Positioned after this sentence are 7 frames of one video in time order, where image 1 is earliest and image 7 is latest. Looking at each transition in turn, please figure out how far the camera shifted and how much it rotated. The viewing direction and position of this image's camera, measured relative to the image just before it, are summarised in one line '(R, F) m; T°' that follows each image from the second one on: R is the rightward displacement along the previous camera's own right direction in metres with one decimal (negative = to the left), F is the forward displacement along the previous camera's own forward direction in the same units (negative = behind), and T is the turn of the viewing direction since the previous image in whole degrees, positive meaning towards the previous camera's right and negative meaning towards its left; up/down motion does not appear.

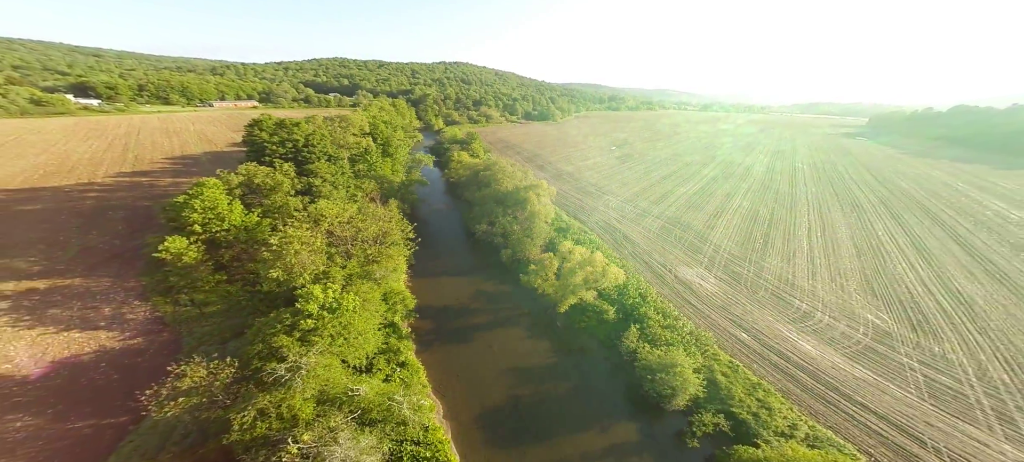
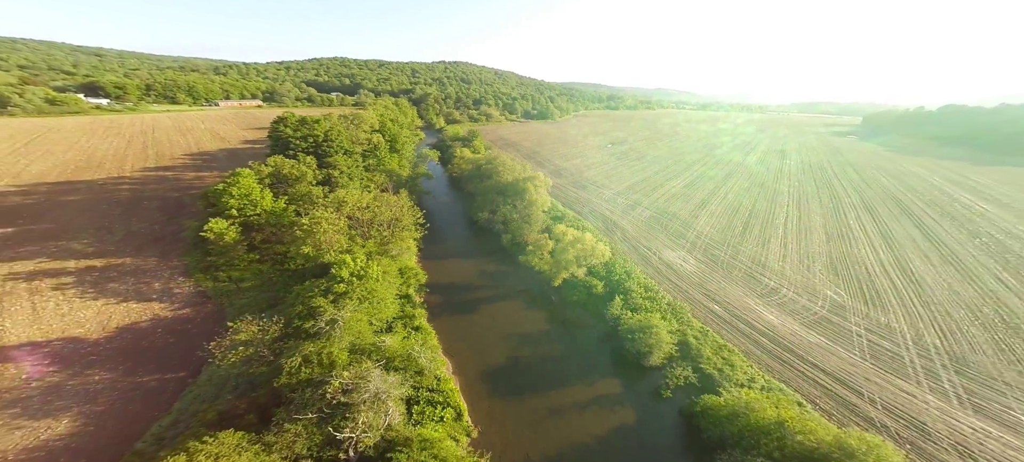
(0.0, -2.4) m; 0°
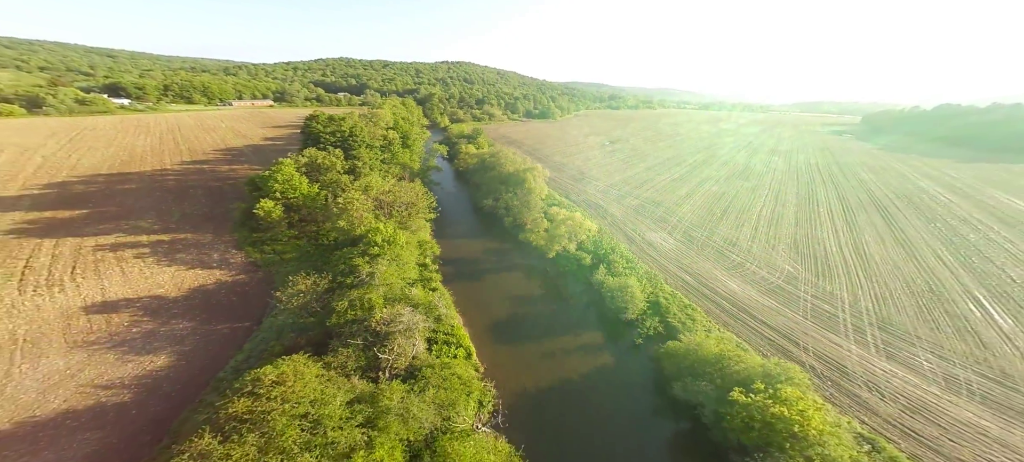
(+0.1, -3.5) m; 0°
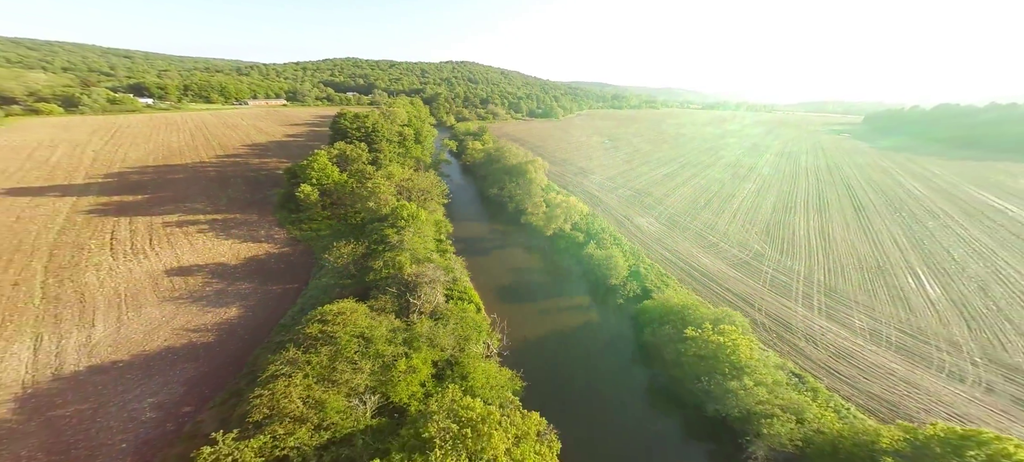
(+0.1, -3.7) m; -1°
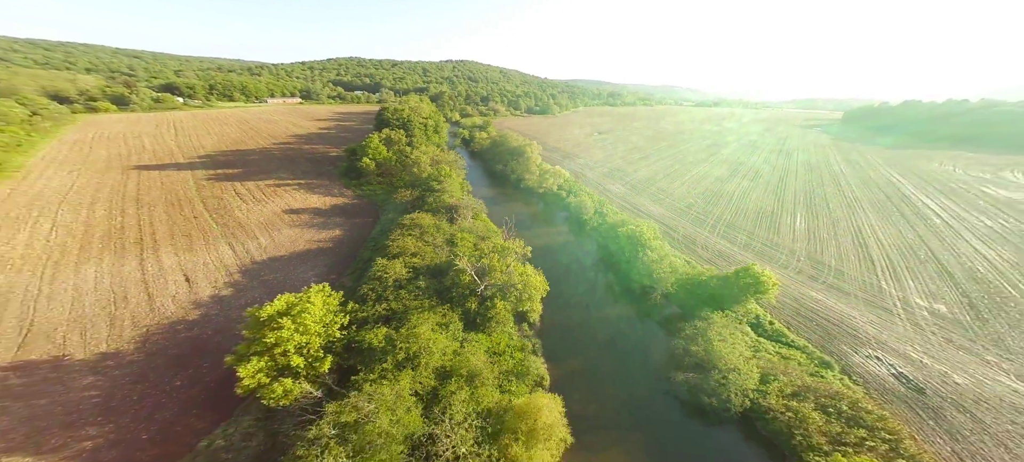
(-0.5, -10.7) m; 0°
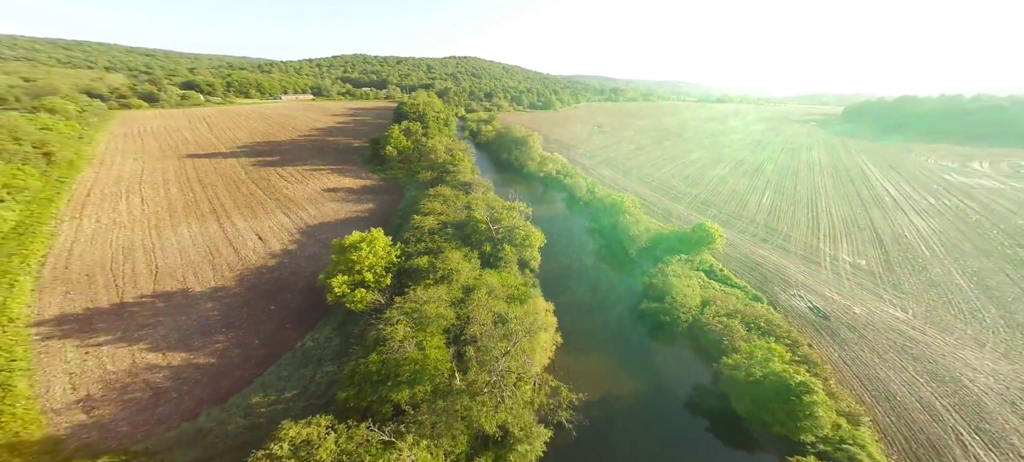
(-0.1, -5.8) m; 0°
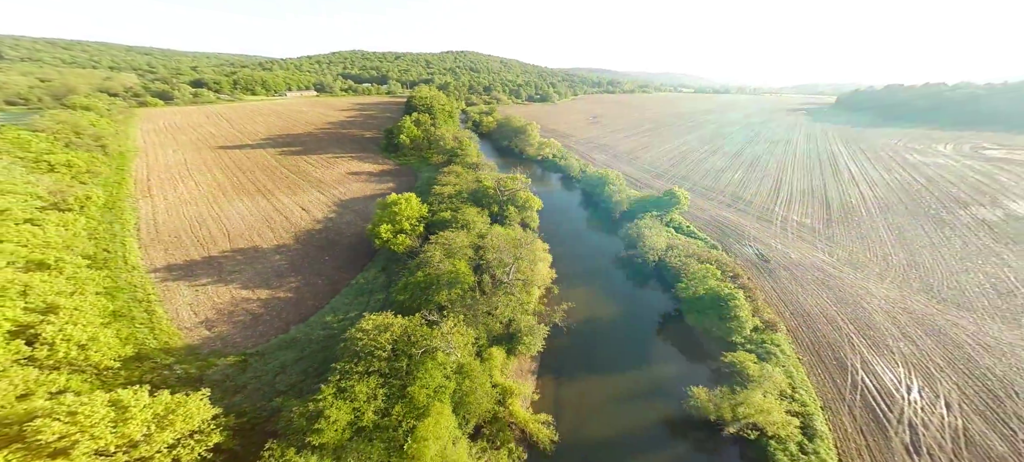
(-0.5, -5.7) m; 0°
